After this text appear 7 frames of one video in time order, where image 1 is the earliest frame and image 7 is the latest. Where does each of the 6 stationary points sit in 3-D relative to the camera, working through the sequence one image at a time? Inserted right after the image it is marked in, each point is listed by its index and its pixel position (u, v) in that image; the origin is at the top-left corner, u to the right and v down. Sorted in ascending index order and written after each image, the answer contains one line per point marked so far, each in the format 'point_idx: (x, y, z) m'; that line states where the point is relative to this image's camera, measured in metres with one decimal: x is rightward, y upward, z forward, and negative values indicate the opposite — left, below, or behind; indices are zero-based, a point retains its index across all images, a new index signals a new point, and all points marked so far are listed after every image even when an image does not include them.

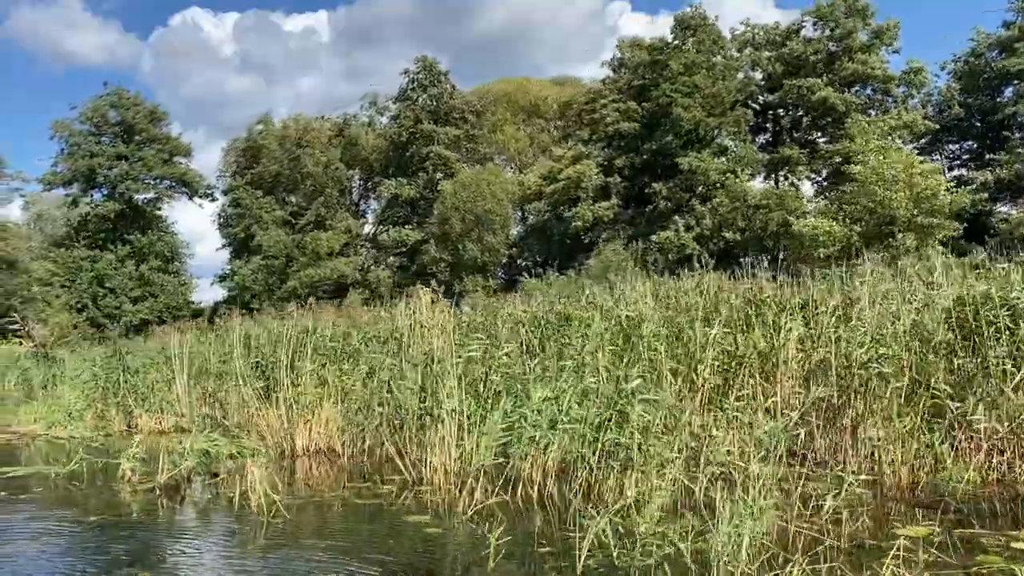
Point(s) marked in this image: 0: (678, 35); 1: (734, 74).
0: (+3.6, +5.5, +19.2) m
1: (+4.9, +4.7, +19.3) m
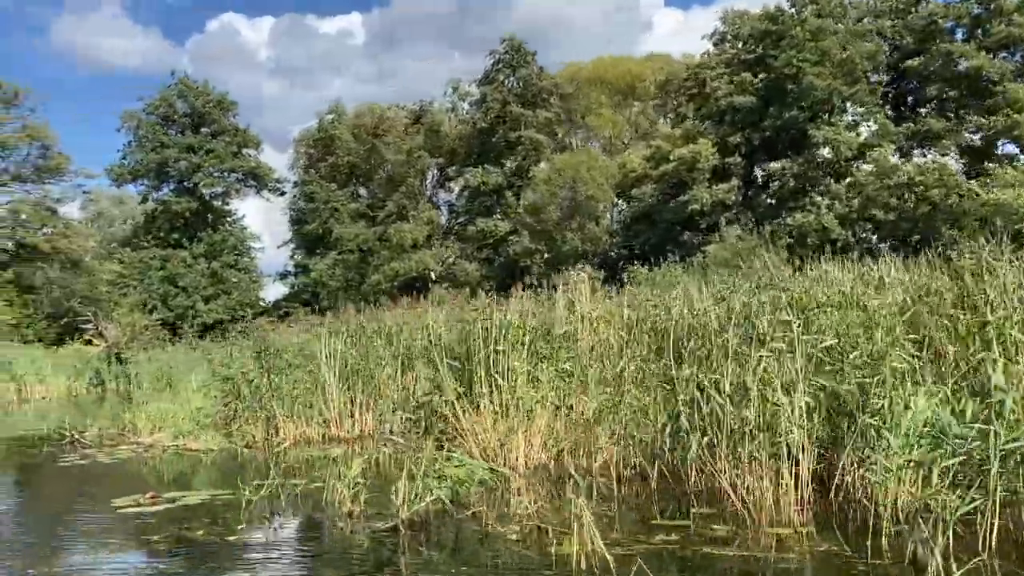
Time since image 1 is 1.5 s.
0: (+5.7, +5.7, +17.6) m
1: (+7.1, +4.9, +17.7) m
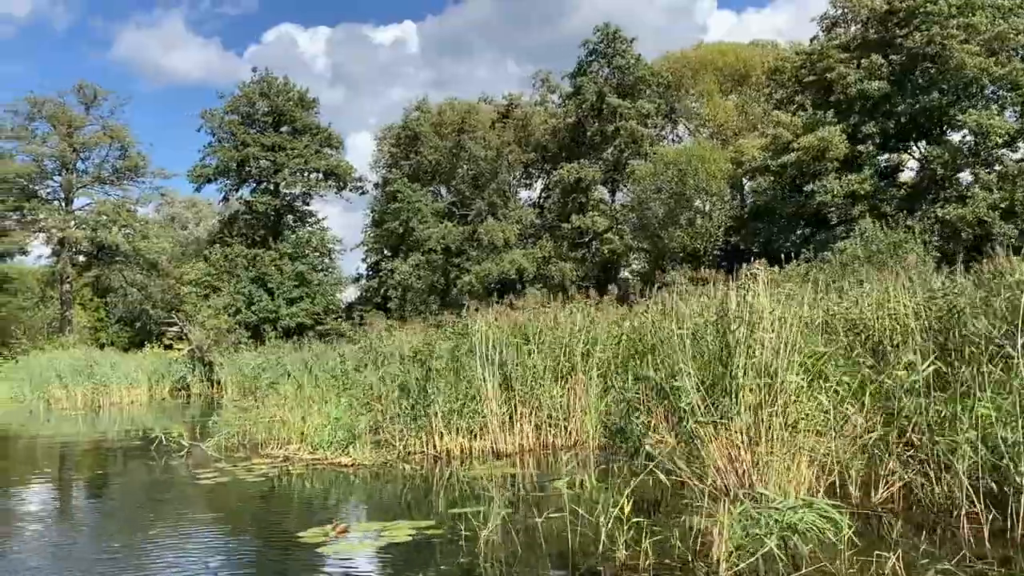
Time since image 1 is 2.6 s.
0: (+7.8, +5.7, +16.1) m
1: (+9.1, +4.9, +16.1) m
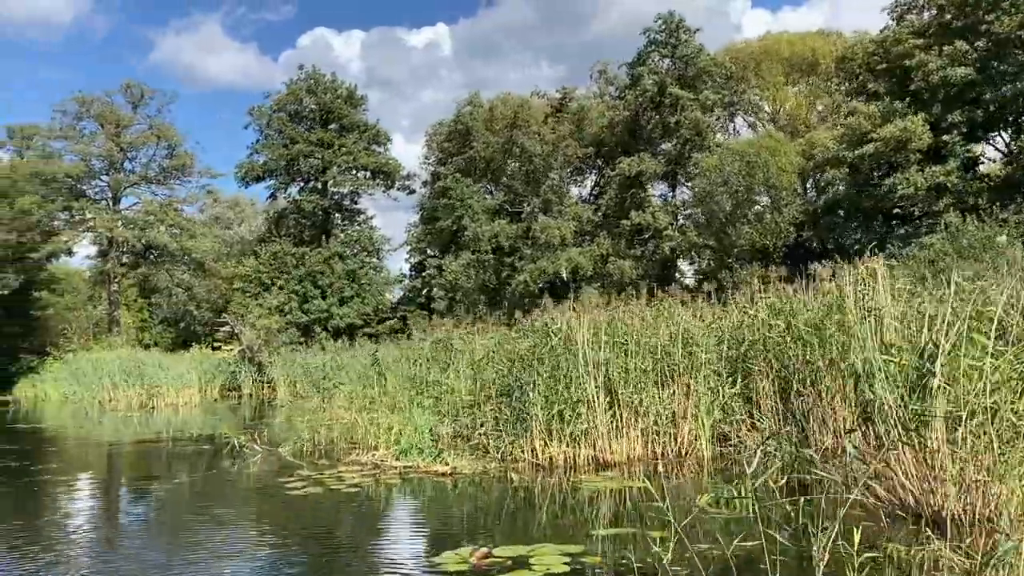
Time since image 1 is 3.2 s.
0: (+8.9, +5.7, +15.2) m
1: (+10.2, +5.0, +15.2) m
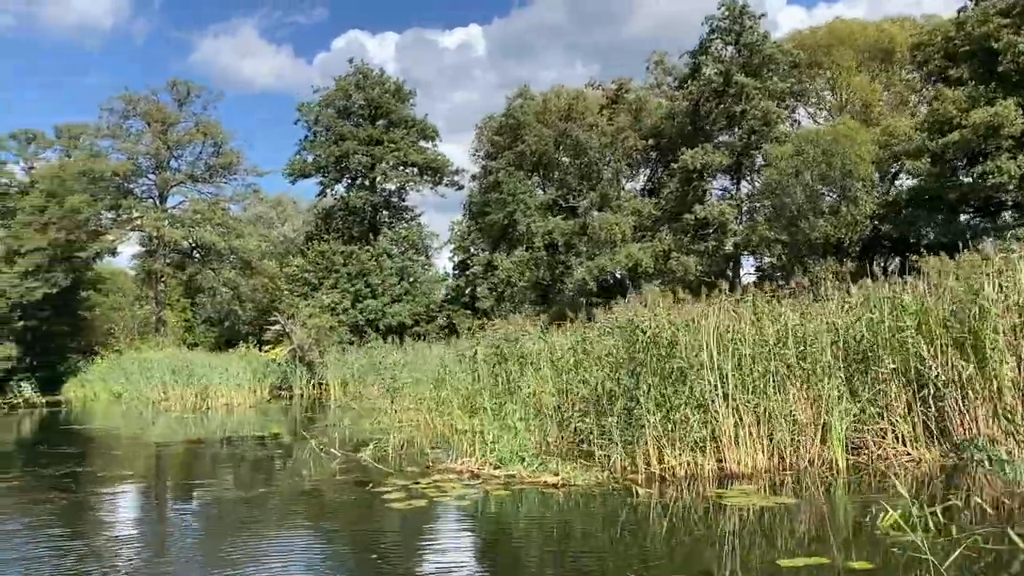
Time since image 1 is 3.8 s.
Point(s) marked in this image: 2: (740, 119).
0: (+9.9, +5.8, +14.2) m
1: (+11.3, +5.1, +14.1) m
2: (+4.9, +3.6, +18.8) m
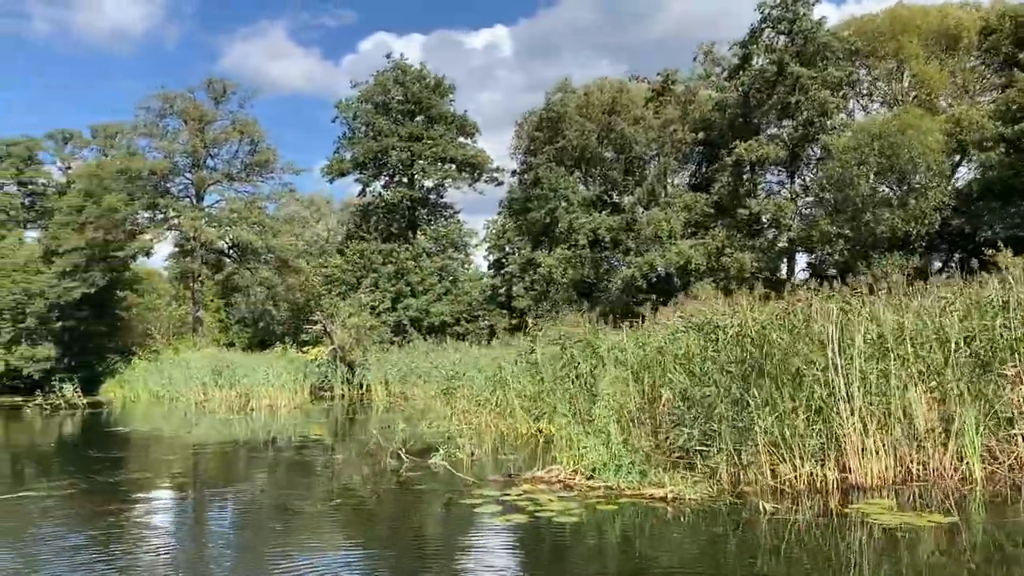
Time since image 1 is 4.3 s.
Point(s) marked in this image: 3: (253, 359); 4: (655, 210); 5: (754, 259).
0: (+10.8, +5.9, +13.4) m
1: (+12.1, +5.1, +13.2) m
2: (+5.8, +3.7, +18.1) m
3: (-5.7, -1.6, +19.7) m
4: (+3.1, +1.7, +19.5) m
5: (+4.9, +0.6, +17.9) m
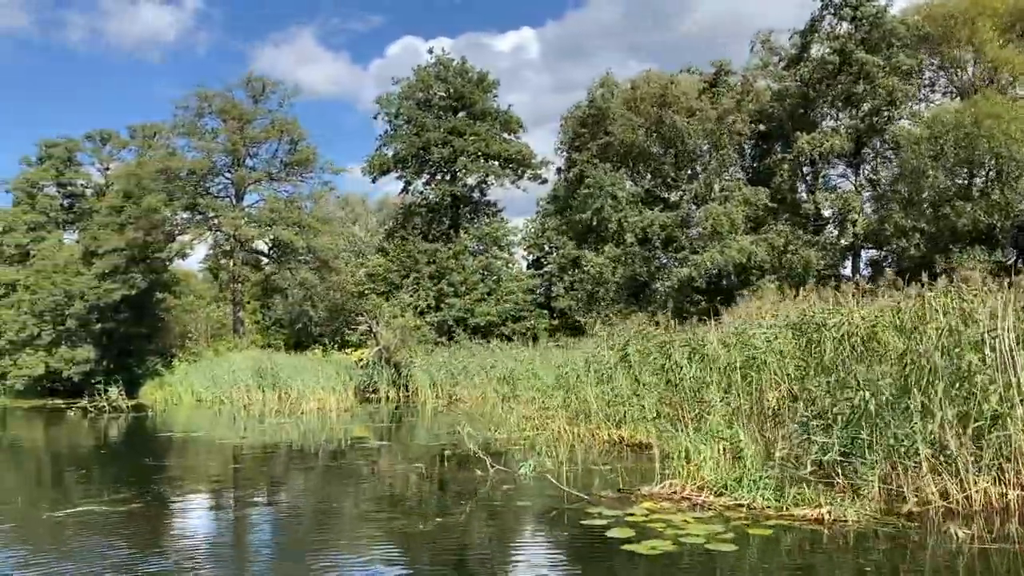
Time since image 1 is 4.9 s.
0: (+11.6, +6.0, +12.4) m
1: (+13.0, +5.2, +12.2) m
2: (+6.9, +3.7, +17.3) m
3: (-4.6, -1.6, +19.2) m
4: (+4.2, +1.8, +18.7) m
5: (+5.9, +0.7, +17.1) m
